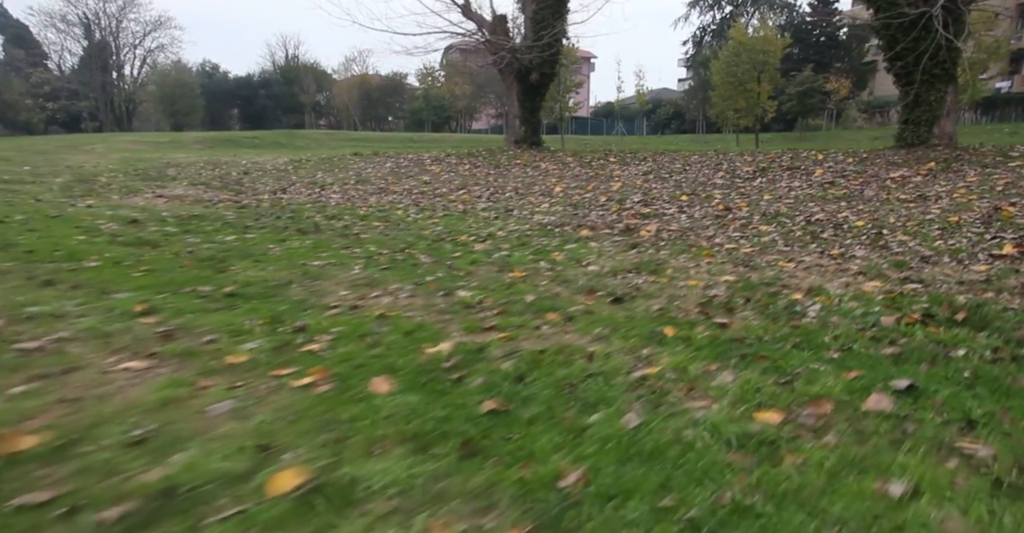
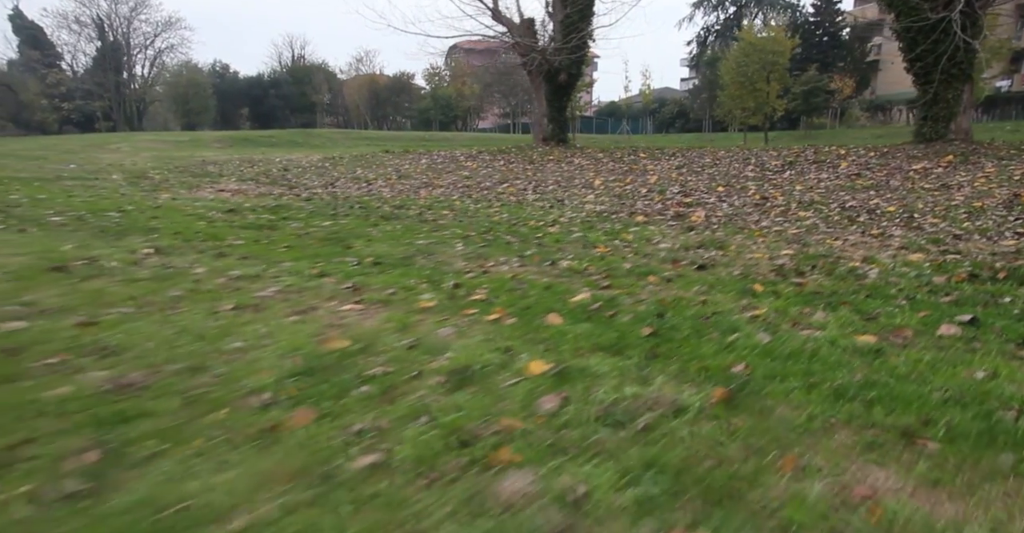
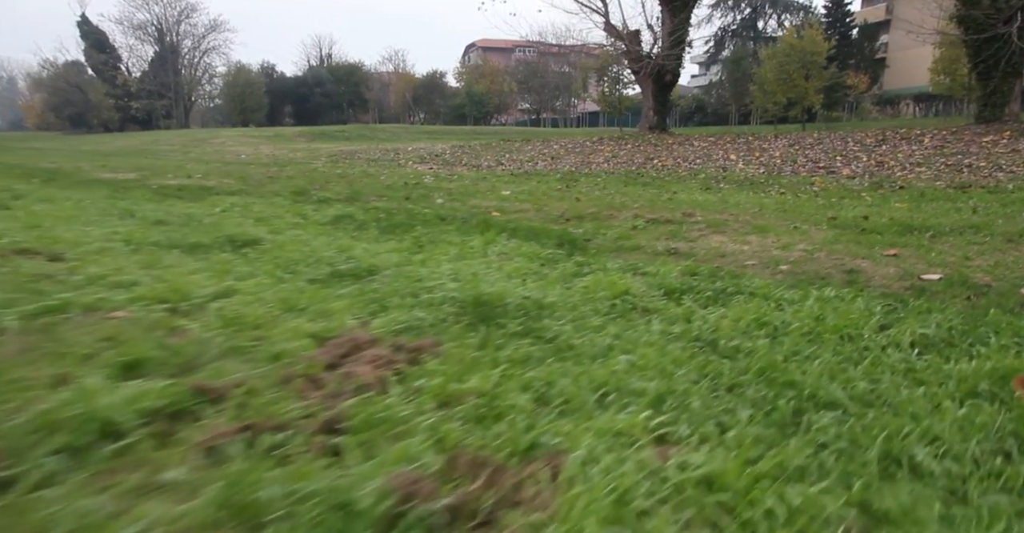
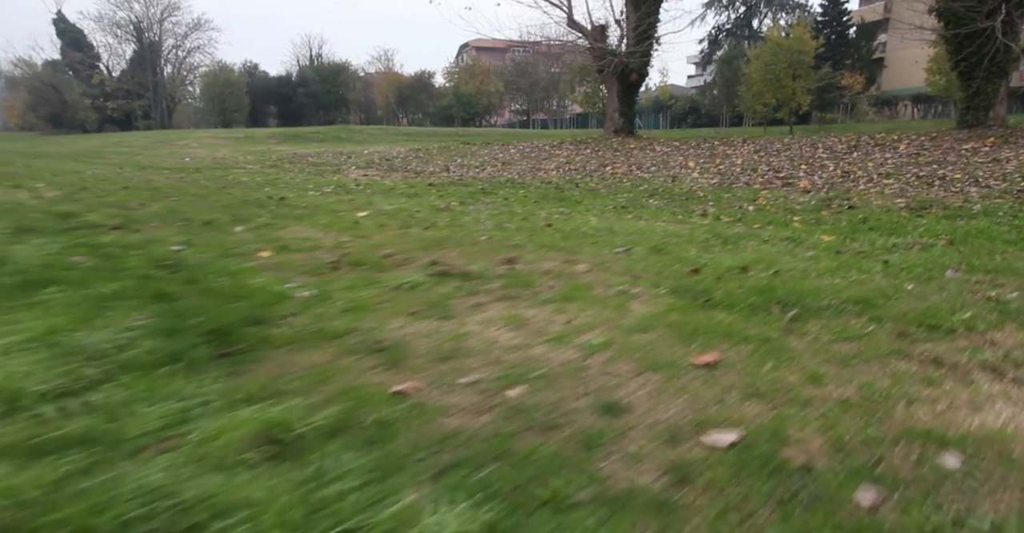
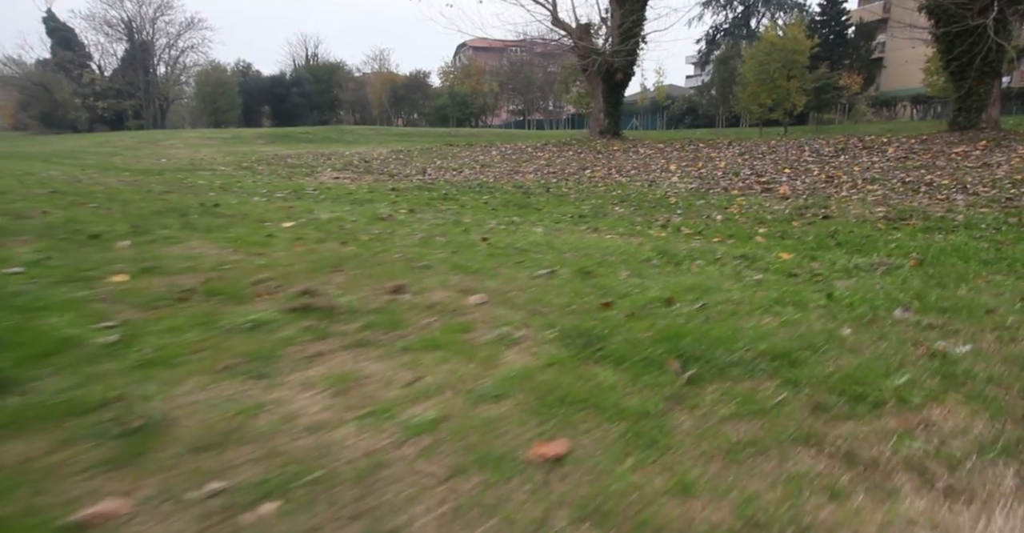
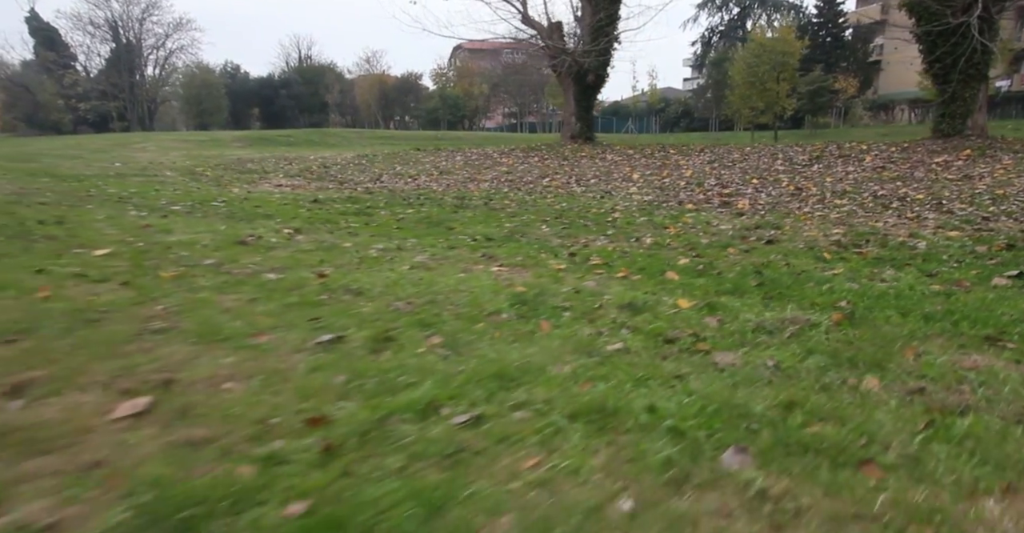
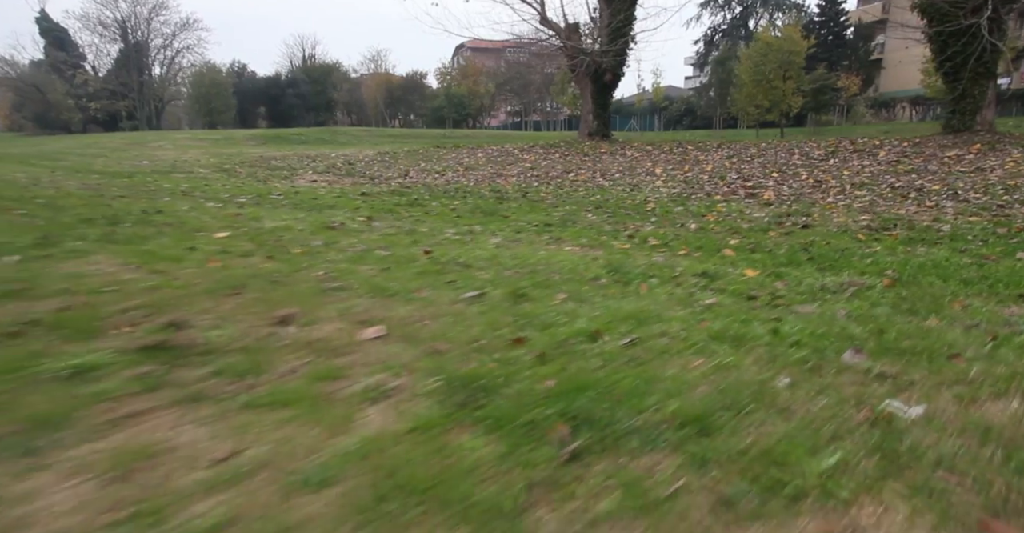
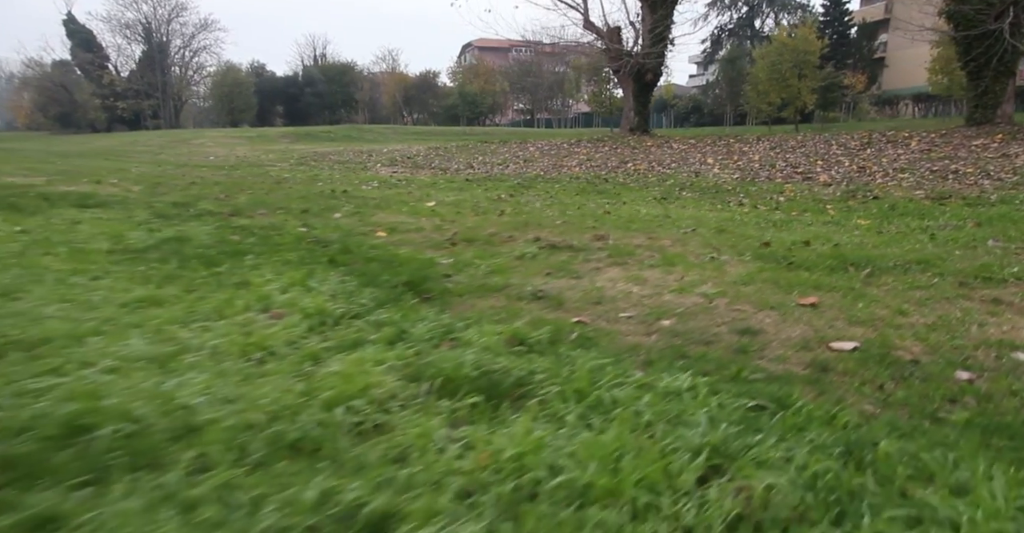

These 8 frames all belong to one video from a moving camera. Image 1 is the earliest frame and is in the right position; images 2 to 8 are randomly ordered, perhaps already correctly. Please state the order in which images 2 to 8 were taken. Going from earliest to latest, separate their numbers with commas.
2, 6, 7, 5, 4, 8, 3
